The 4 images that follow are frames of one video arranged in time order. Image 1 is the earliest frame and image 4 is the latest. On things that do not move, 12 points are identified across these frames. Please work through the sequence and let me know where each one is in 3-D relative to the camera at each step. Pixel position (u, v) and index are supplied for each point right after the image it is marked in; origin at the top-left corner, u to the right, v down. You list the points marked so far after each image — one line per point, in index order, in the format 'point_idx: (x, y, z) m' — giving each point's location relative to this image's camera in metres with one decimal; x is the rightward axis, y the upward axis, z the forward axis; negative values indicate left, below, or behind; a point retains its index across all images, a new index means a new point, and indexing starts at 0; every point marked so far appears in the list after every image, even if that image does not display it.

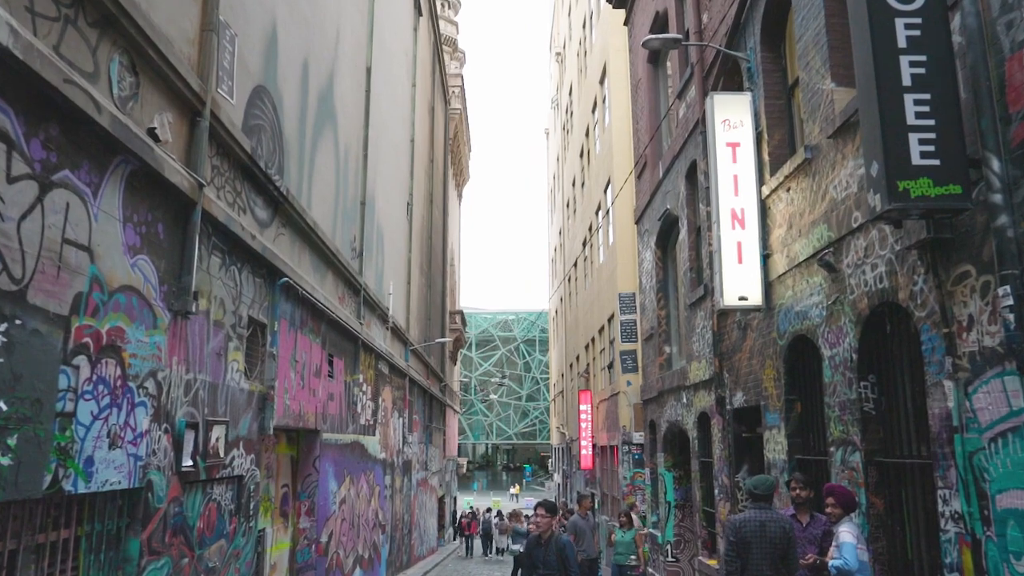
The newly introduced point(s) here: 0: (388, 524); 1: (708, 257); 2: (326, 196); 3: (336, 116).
0: (-3.3, -6.4, +16.4) m
1: (+3.3, +0.5, +10.1) m
2: (-3.3, +1.6, +11.0) m
3: (-3.3, +3.3, +11.5) m
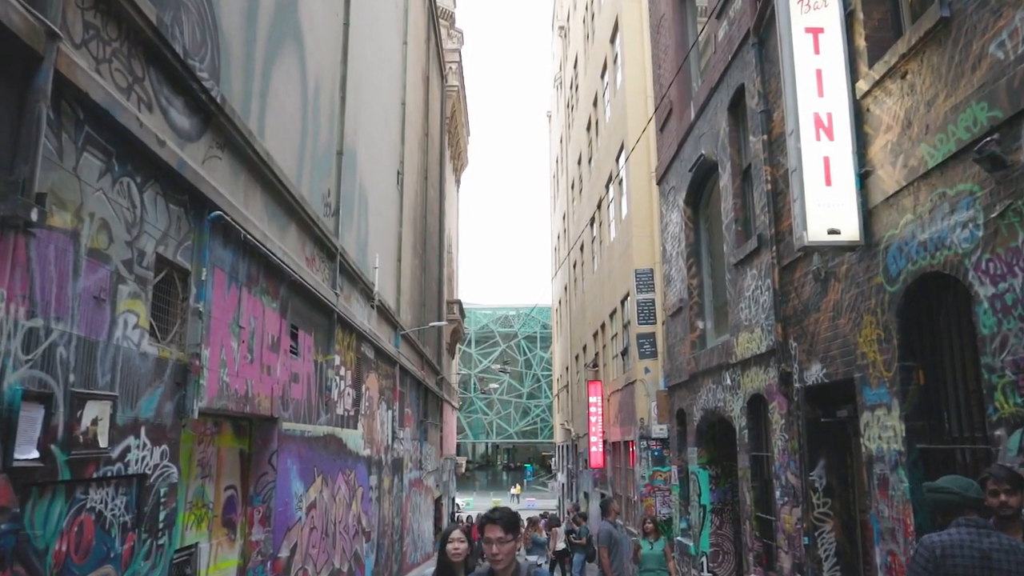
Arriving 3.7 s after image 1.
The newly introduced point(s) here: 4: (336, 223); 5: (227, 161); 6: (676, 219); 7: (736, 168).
0: (-3.2, -5.7, +14.3) m
1: (+3.3, +1.2, +8.1) m
2: (-3.3, +2.3, +8.9) m
3: (-3.2, +3.9, +9.4) m
4: (-3.3, +1.2, +11.3) m
5: (-3.2, +1.4, +6.9) m
6: (+3.3, +1.4, +12.1) m
7: (+3.4, +1.8, +9.2) m
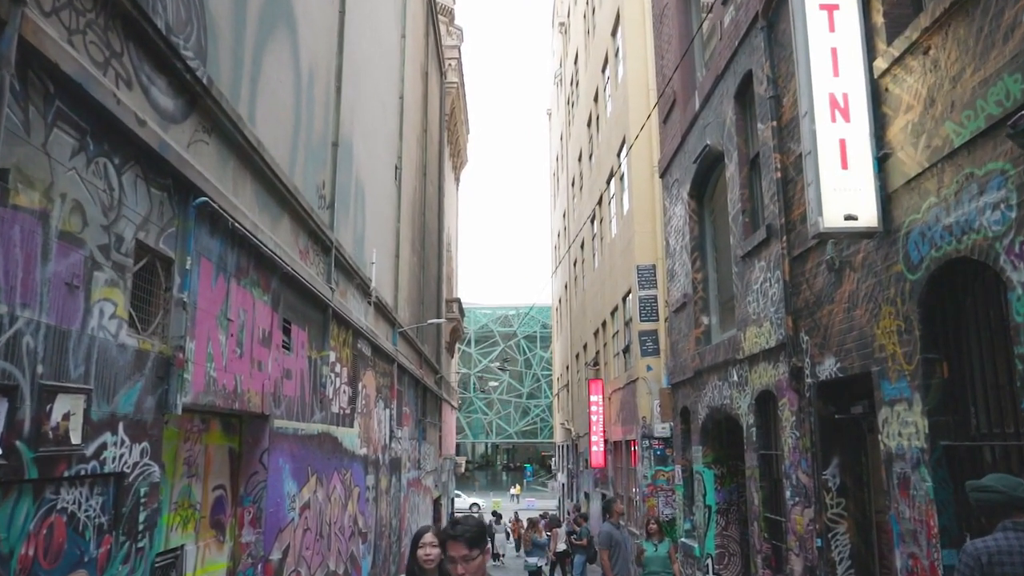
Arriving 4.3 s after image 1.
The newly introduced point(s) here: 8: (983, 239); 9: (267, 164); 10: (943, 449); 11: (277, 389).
0: (-3.2, -5.6, +14.0) m
1: (+3.3, +1.3, +7.8) m
2: (-3.3, +2.4, +8.6) m
3: (-3.2, +4.0, +9.1) m
4: (-3.3, +1.3, +11.0) m
5: (-3.2, +1.5, +6.6) m
6: (+3.3, +1.5, +11.8) m
7: (+3.4, +1.9, +8.9) m
8: (+3.4, +0.4, +4.4) m
9: (-3.1, +1.6, +7.7) m
10: (+3.4, -1.3, +4.9) m
11: (-3.2, -1.4, +8.4) m
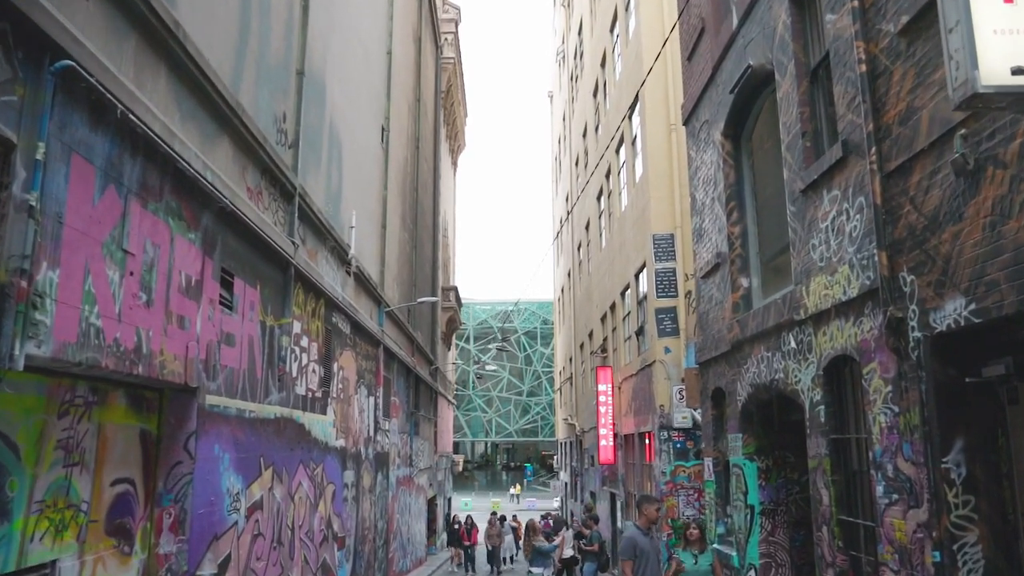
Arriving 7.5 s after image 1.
0: (-3.2, -5.0, +12.2) m
1: (+3.3, +1.9, +6.0) m
2: (-3.3, +3.0, +6.8) m
3: (-3.2, +4.7, +7.3) m
4: (-3.3, +2.0, +9.2) m
5: (-3.2, +2.2, +4.8) m
6: (+3.3, +2.1, +10.0) m
7: (+3.4, +2.6, +7.1) m
8: (+3.4, +1.0, +2.6) m
9: (-3.1, +2.2, +5.9) m
10: (+3.5, -0.6, +3.1) m
11: (-3.2, -0.7, +6.6) m
